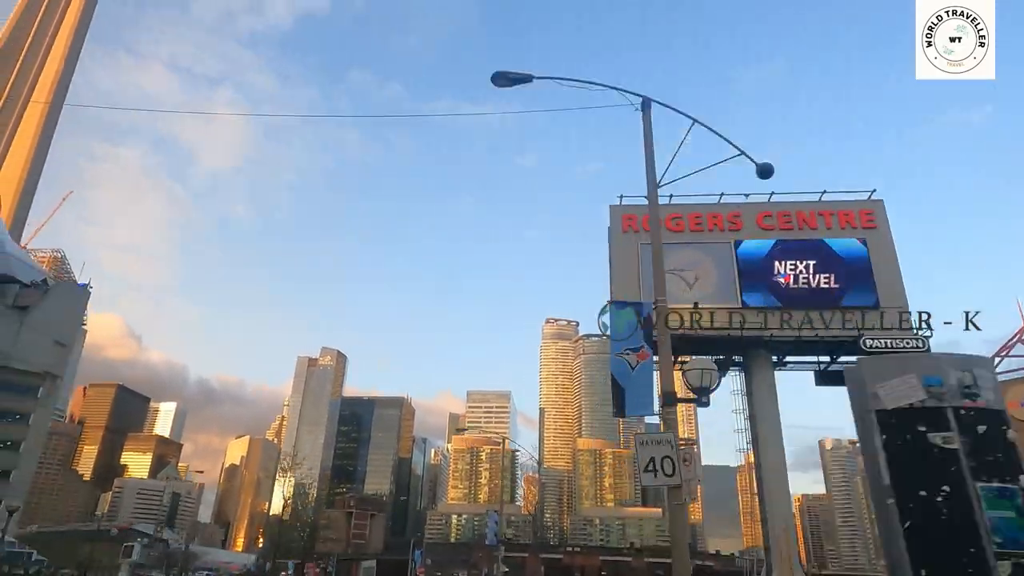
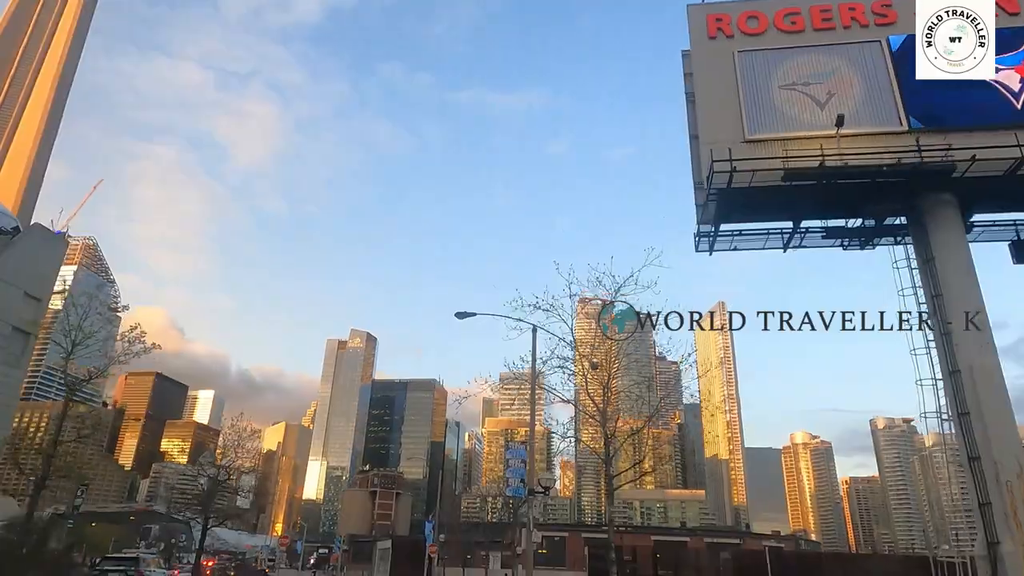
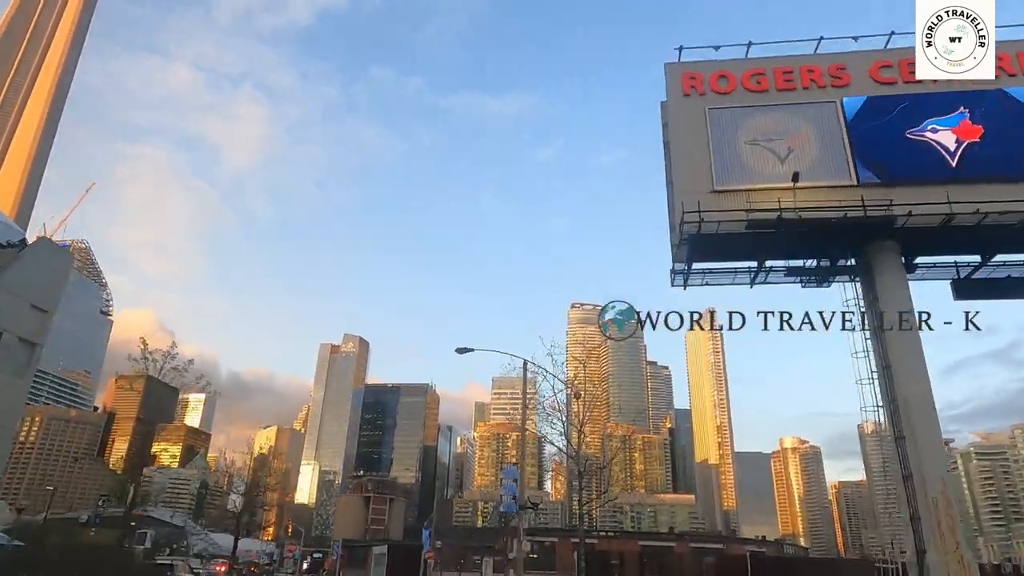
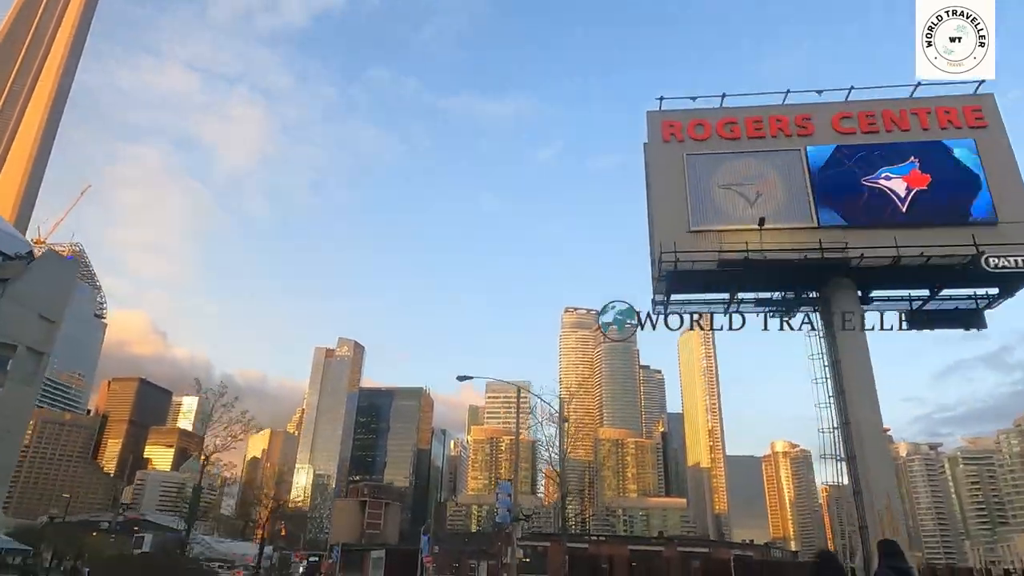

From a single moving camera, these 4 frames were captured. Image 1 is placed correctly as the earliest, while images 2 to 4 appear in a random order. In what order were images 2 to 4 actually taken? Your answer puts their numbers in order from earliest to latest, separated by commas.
4, 3, 2
